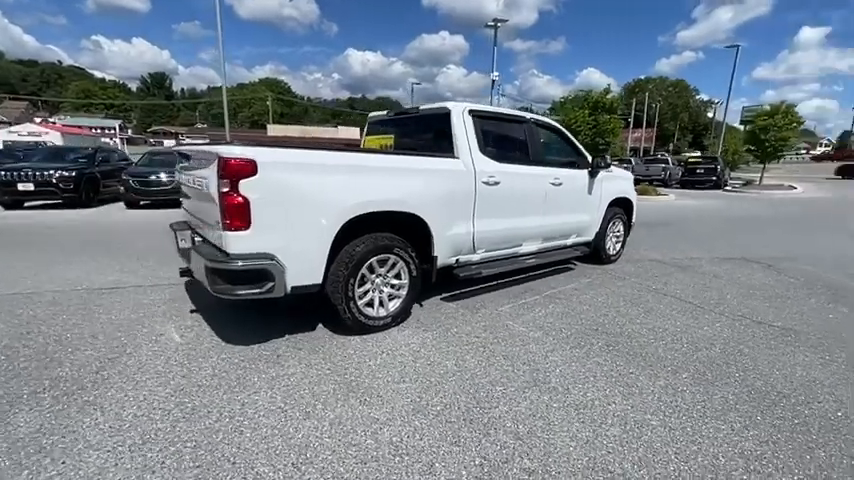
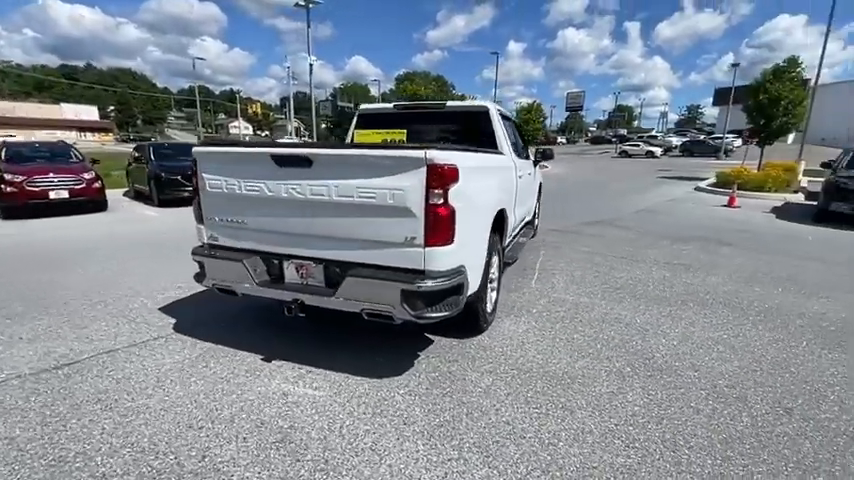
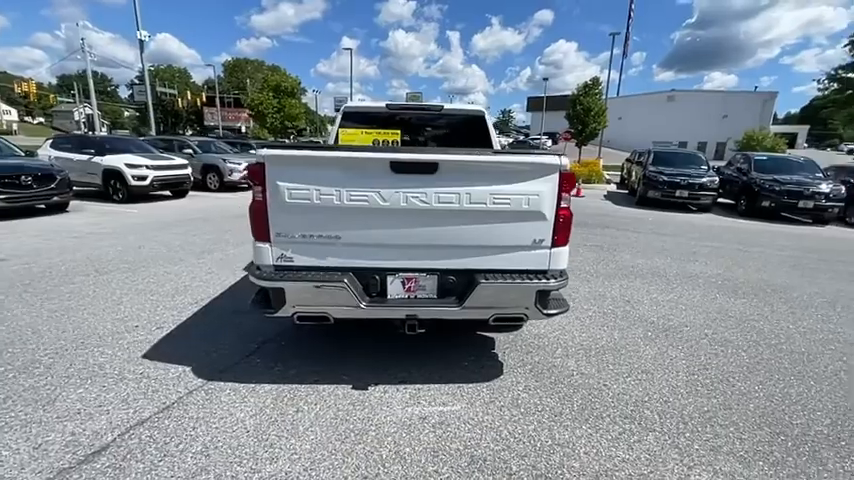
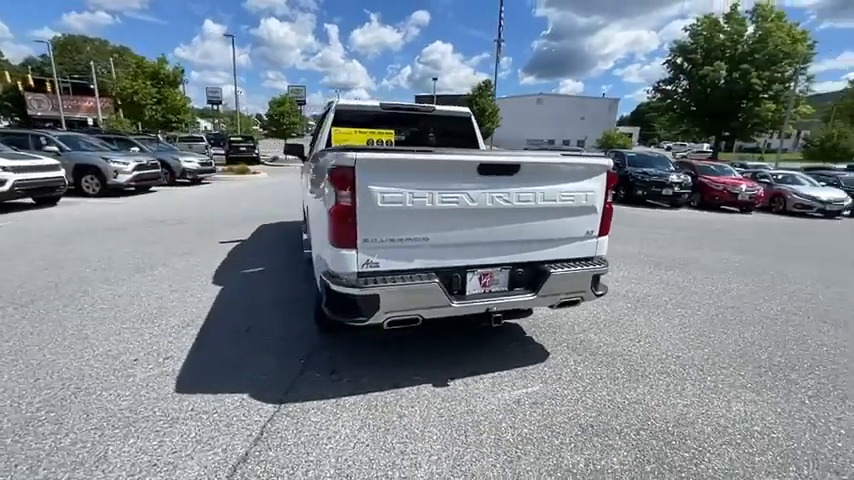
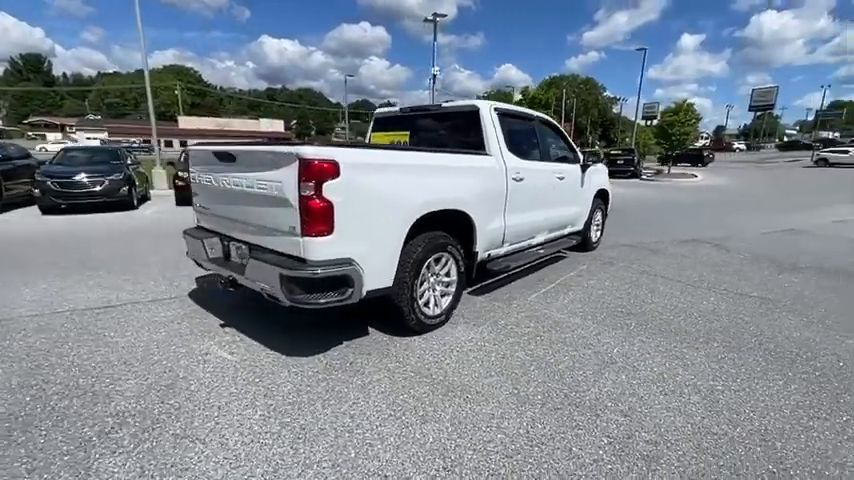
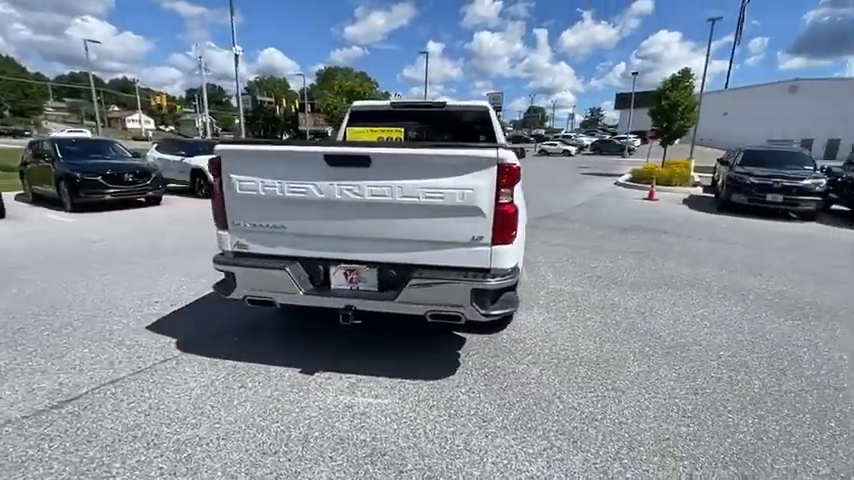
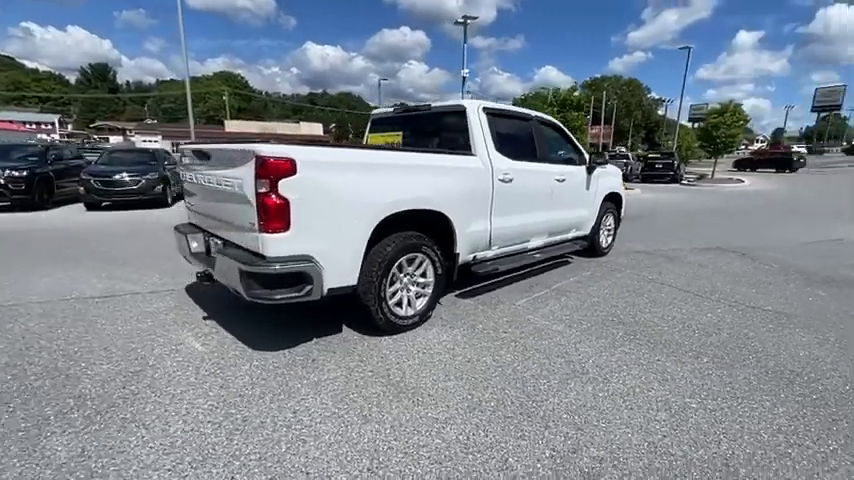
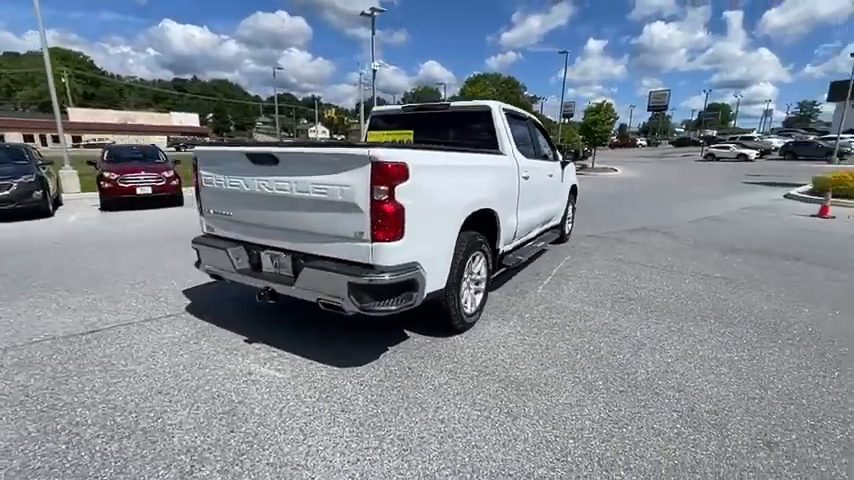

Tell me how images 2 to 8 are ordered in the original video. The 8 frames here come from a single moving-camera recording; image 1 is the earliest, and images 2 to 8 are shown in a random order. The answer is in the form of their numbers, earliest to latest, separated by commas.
7, 5, 8, 2, 6, 3, 4
